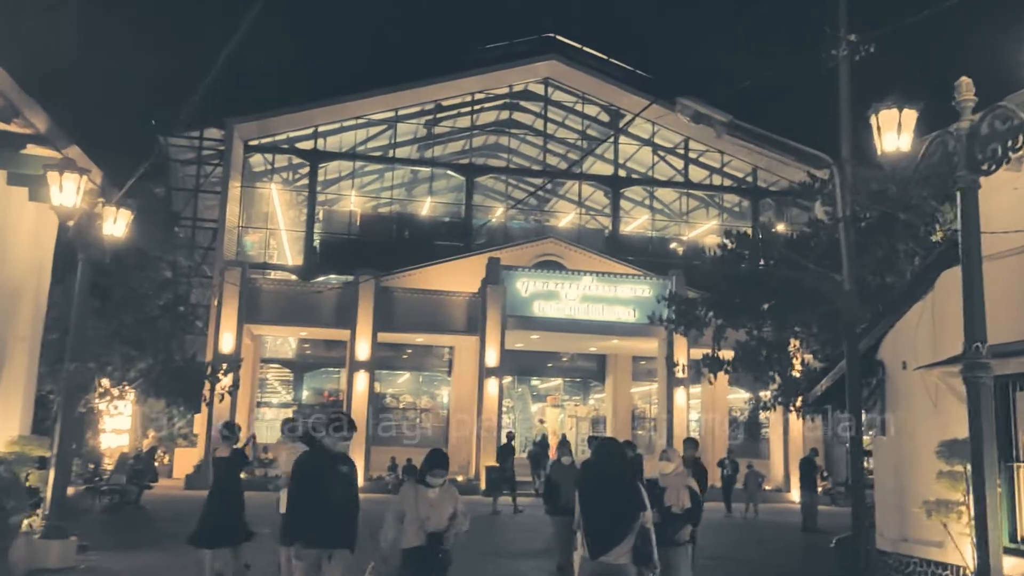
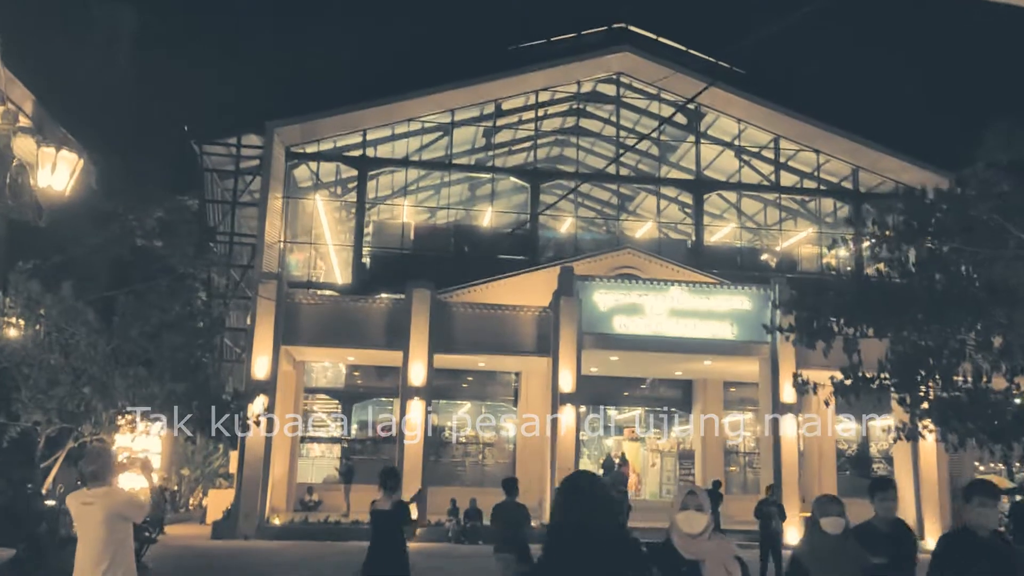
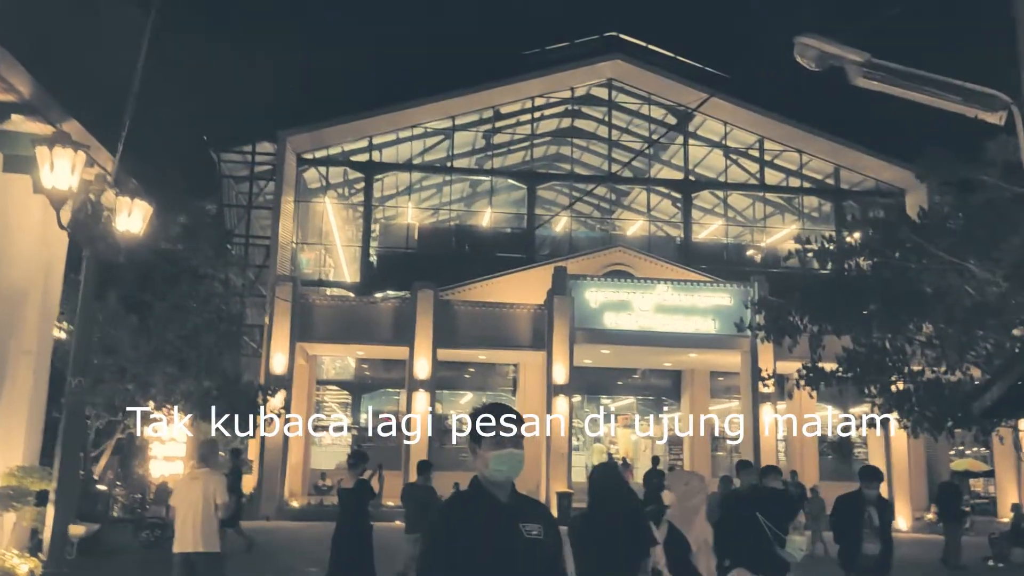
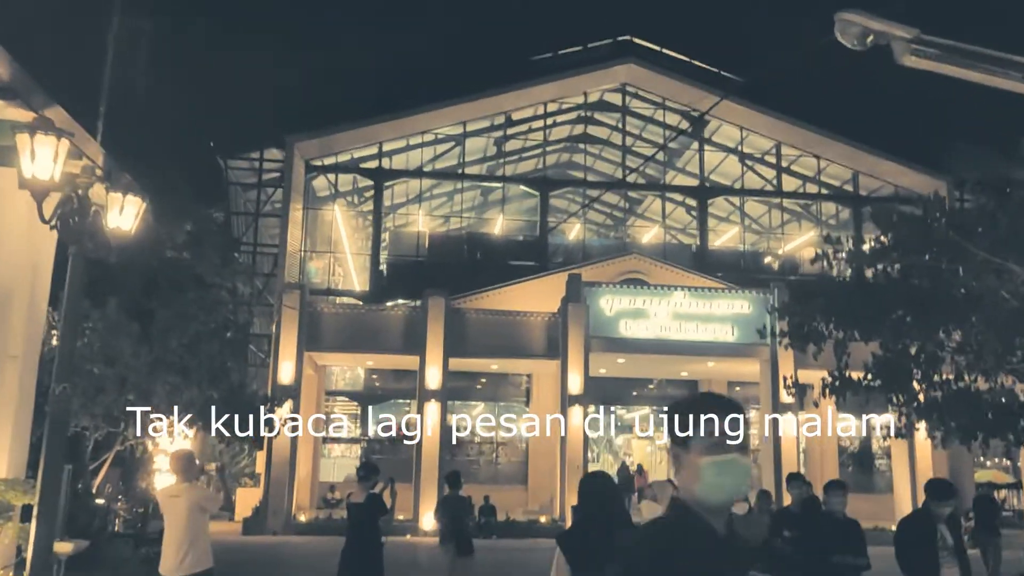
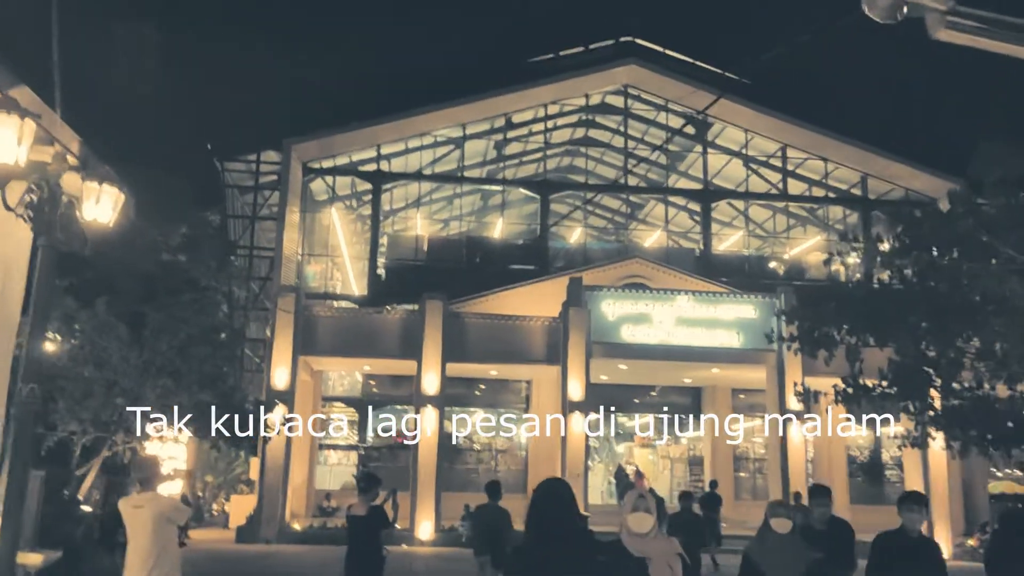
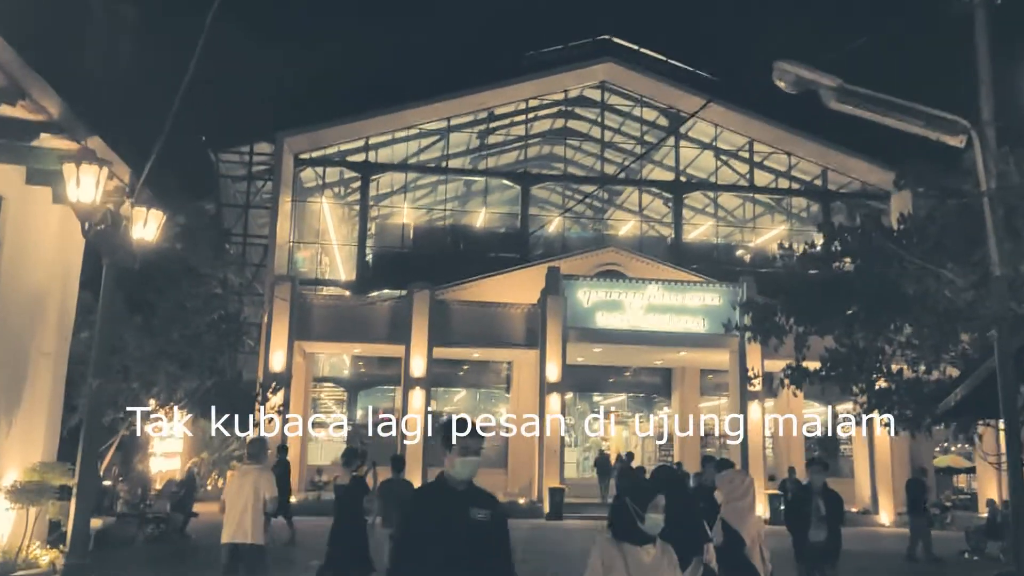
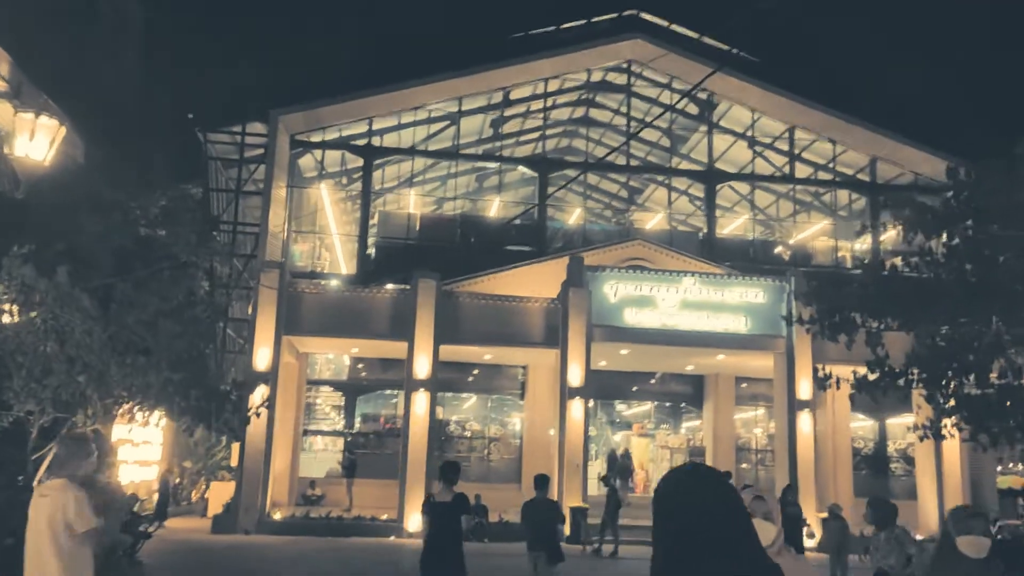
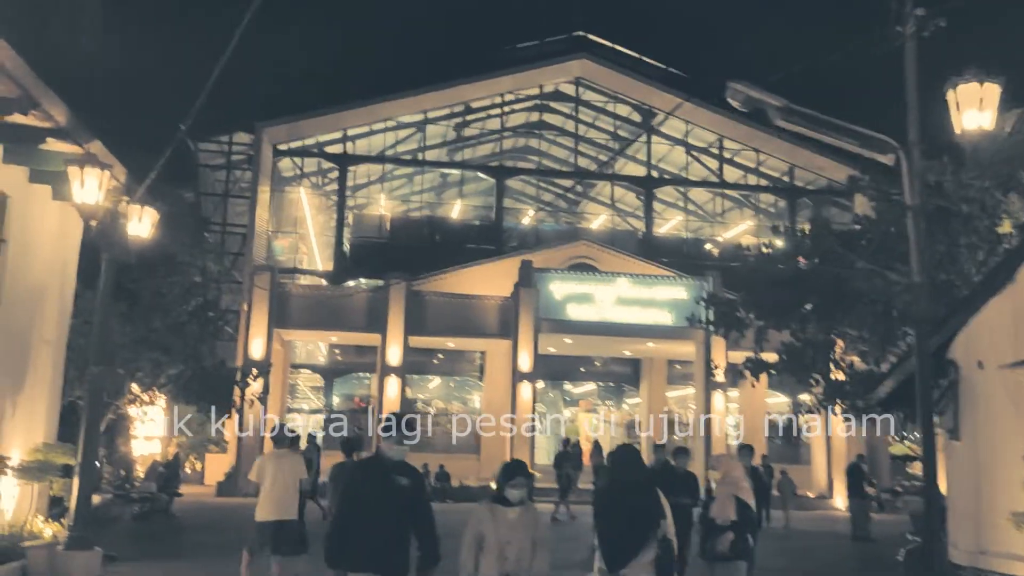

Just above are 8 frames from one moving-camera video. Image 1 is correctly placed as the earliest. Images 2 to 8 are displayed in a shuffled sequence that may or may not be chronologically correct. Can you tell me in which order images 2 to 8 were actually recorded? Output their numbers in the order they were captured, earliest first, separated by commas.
8, 6, 3, 4, 5, 2, 7
